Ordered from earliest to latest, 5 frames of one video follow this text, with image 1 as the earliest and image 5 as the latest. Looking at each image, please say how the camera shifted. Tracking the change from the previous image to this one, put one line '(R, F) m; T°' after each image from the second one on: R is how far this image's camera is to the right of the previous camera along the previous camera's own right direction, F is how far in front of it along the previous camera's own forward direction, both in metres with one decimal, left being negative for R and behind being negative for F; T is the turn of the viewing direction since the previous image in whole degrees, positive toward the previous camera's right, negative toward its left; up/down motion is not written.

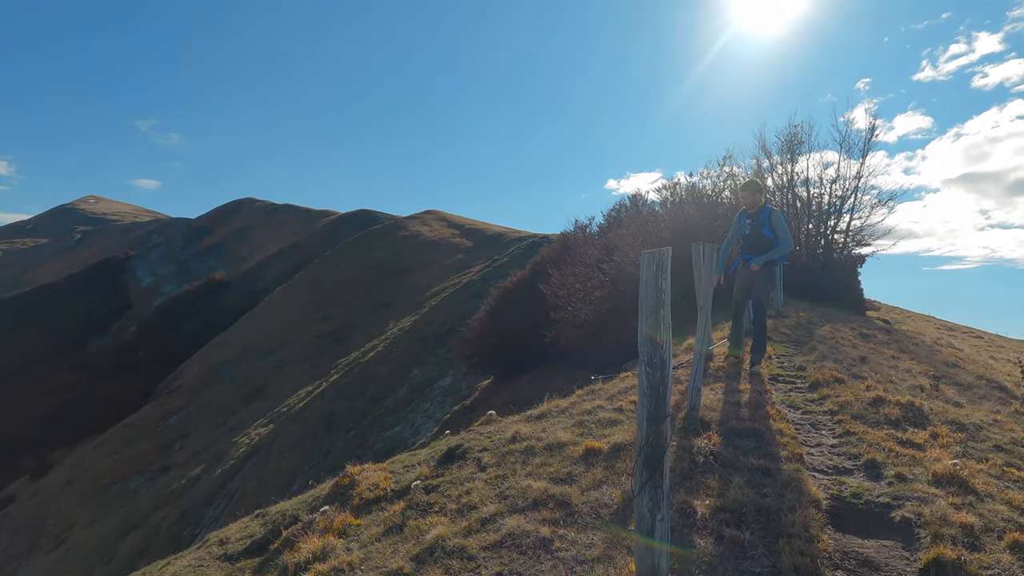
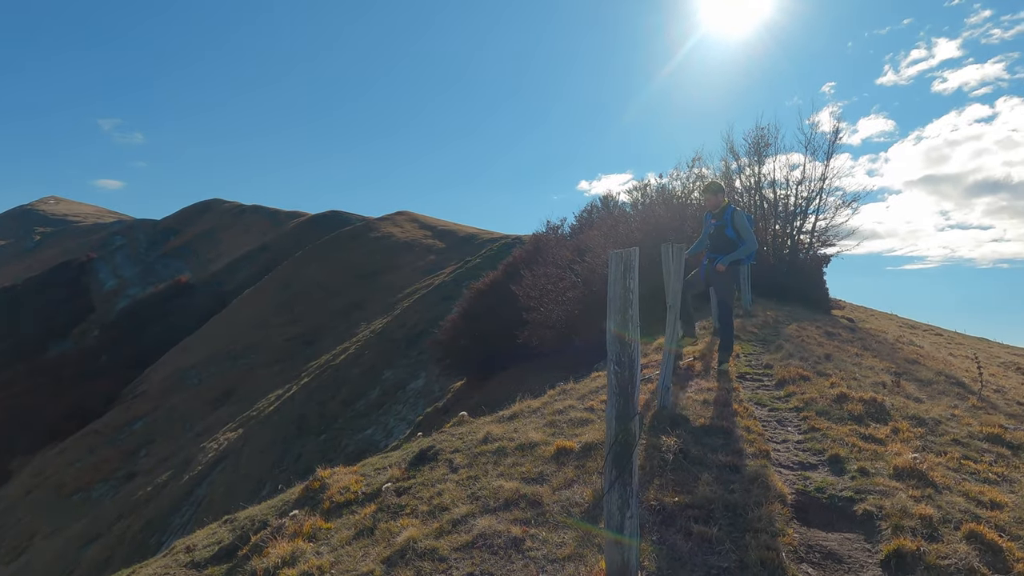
(0.0, 0.0) m; +2°
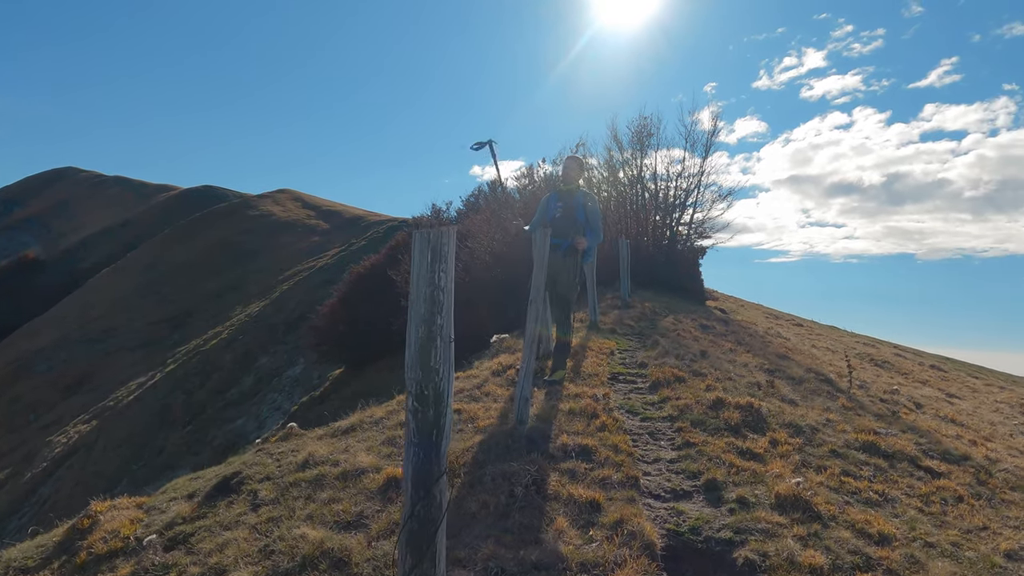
(+0.5, +1.2) m; +9°
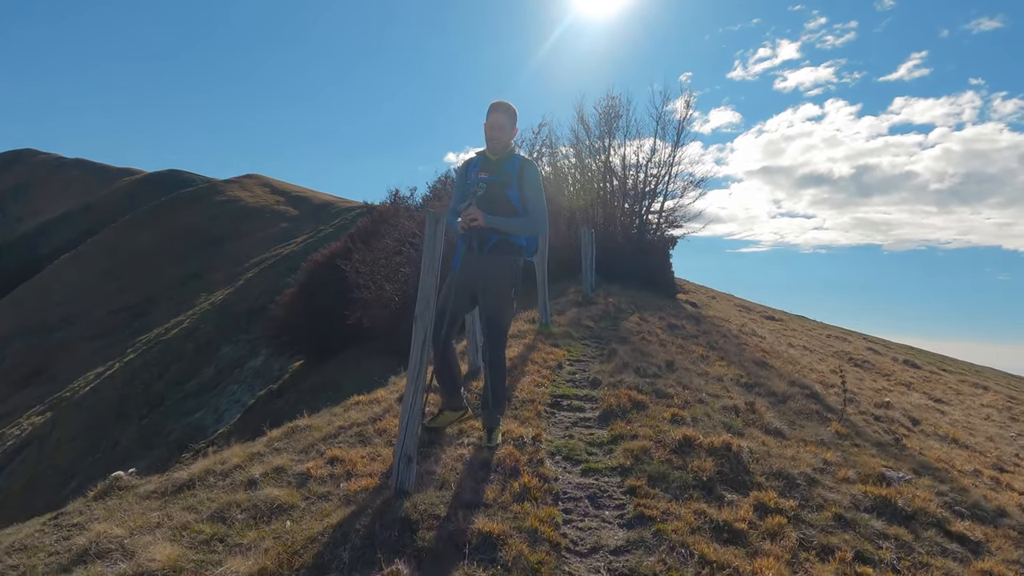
(+0.6, +1.8) m; +2°
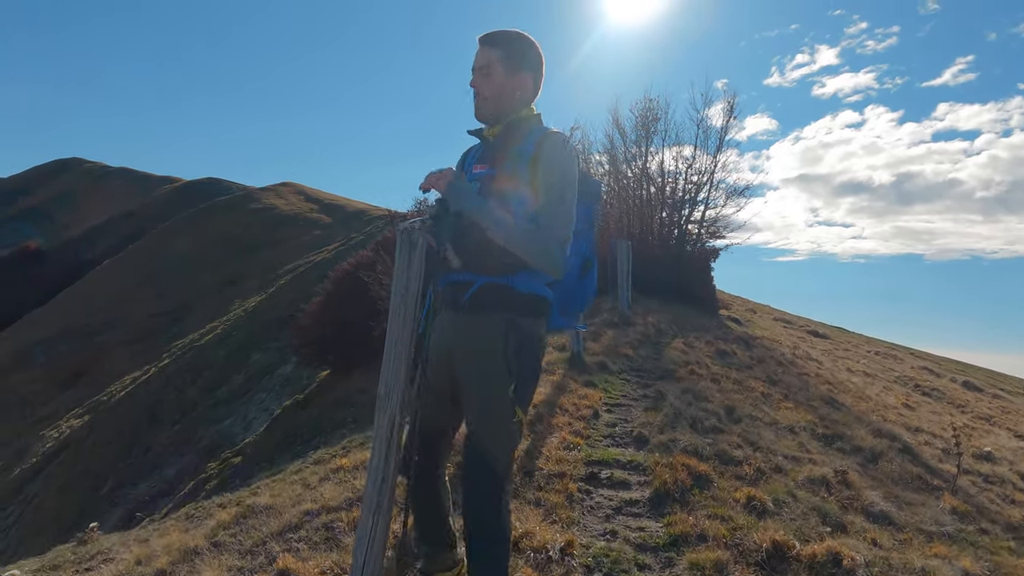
(+0.1, +1.4) m; -3°
